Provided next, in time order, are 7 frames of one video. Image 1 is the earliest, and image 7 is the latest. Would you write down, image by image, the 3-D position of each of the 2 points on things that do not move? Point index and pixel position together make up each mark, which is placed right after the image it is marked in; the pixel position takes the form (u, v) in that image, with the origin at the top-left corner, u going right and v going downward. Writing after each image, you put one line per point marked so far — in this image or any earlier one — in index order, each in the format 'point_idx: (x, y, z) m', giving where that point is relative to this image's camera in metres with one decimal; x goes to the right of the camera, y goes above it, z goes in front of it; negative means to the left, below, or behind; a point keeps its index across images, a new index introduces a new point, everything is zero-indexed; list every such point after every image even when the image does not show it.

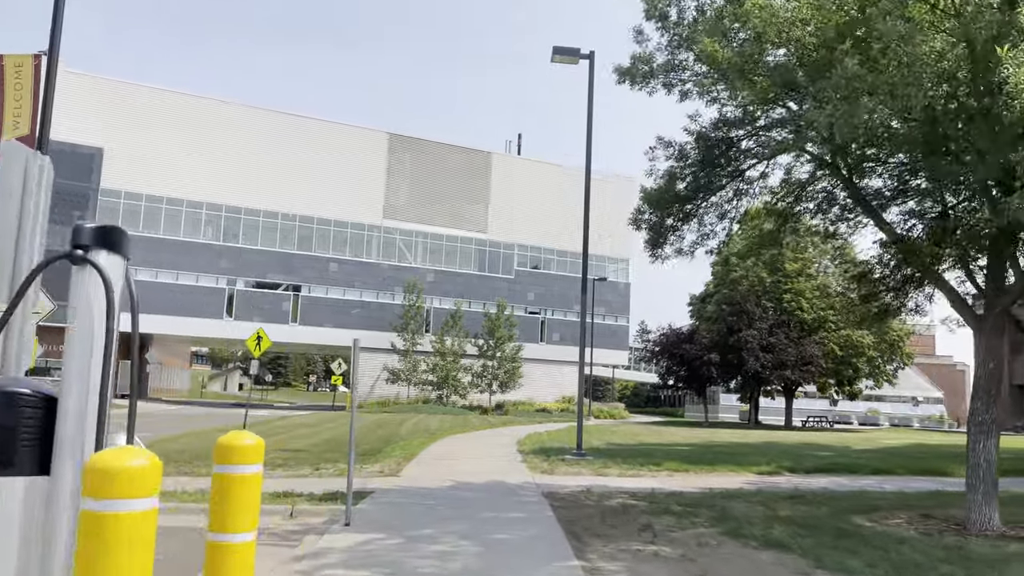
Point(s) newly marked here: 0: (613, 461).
0: (+2.2, -3.8, +17.3) m
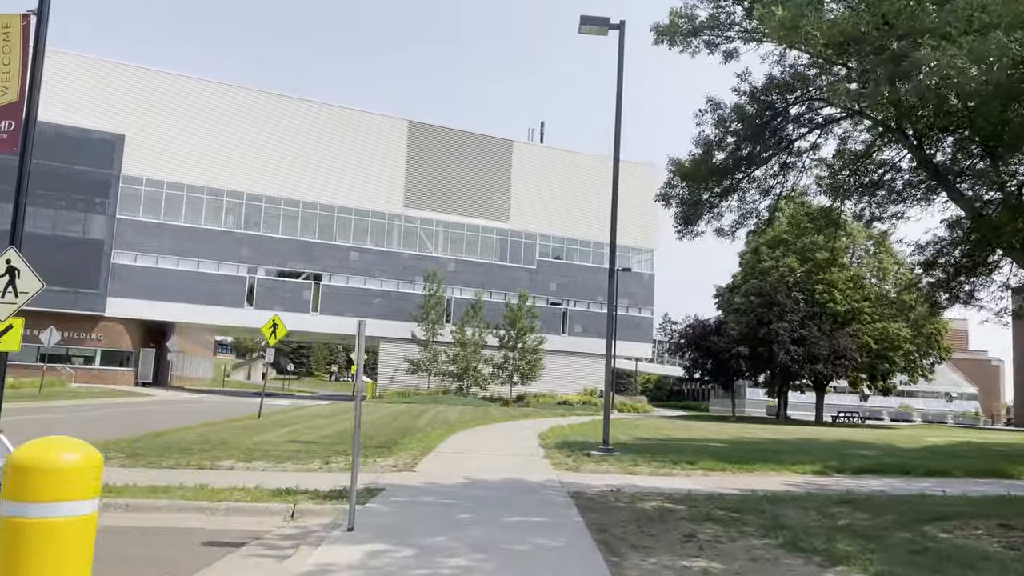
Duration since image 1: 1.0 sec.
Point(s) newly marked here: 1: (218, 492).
0: (+2.6, -3.5, +16.1) m
1: (-3.9, -2.7, +10.6) m
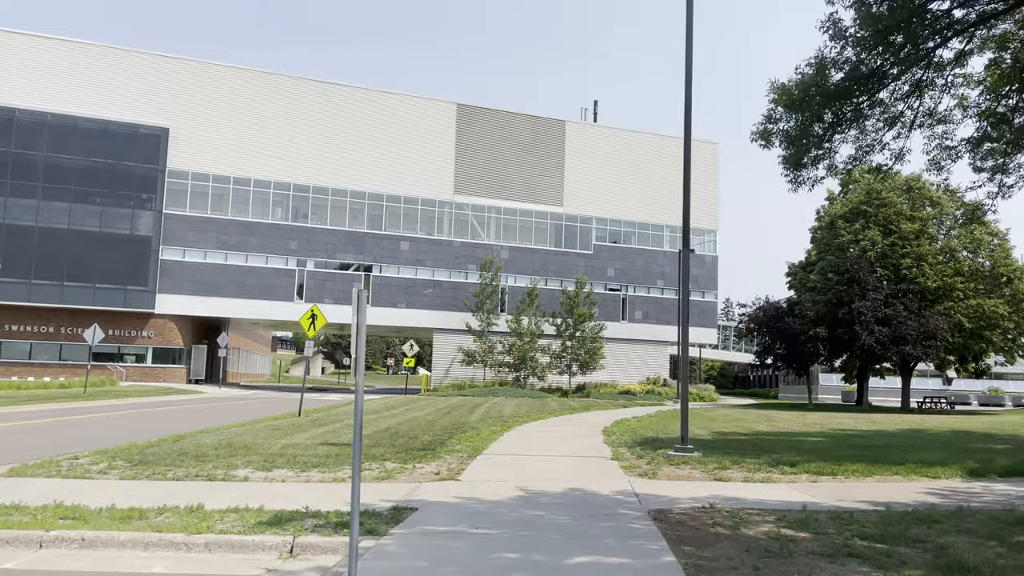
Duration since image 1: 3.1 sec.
0: (+3.7, -2.9, +13.5) m
1: (-3.2, -2.4, +8.5) m
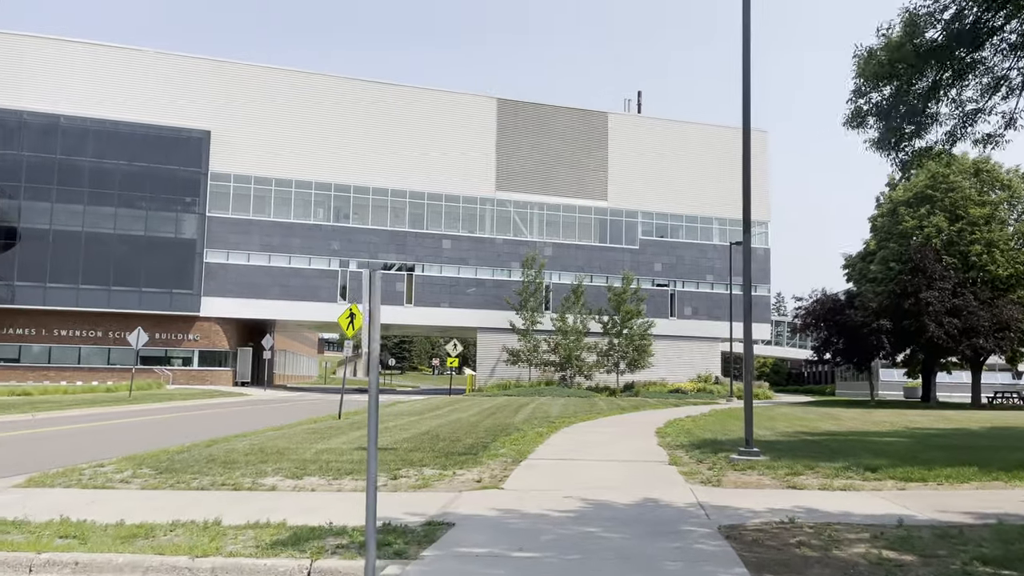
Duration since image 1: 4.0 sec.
0: (+4.5, -2.7, +12.3) m
1: (-2.8, -2.3, +7.6) m
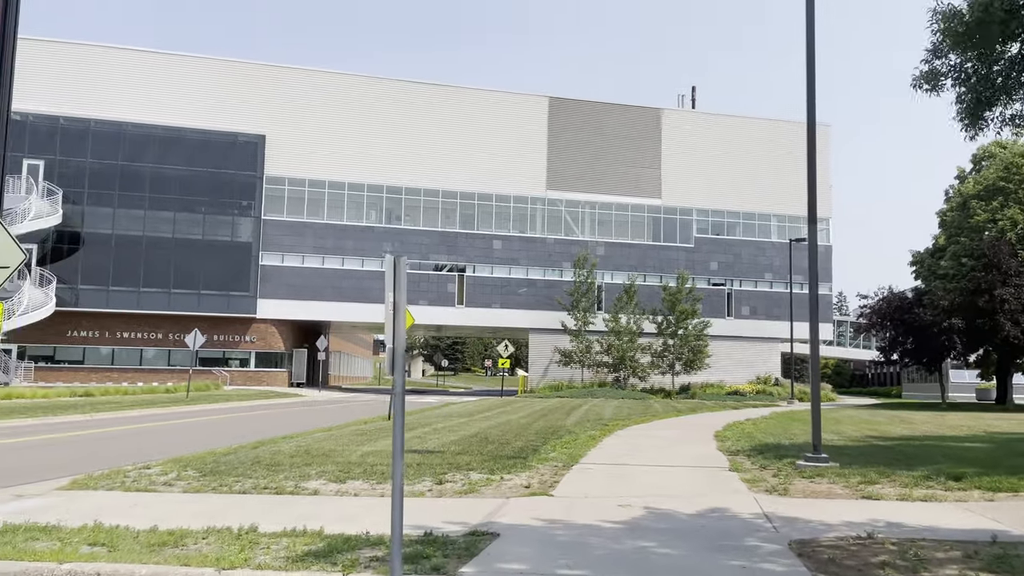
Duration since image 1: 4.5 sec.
0: (+5.2, -2.6, +11.4) m
1: (-2.3, -2.3, +7.2) m
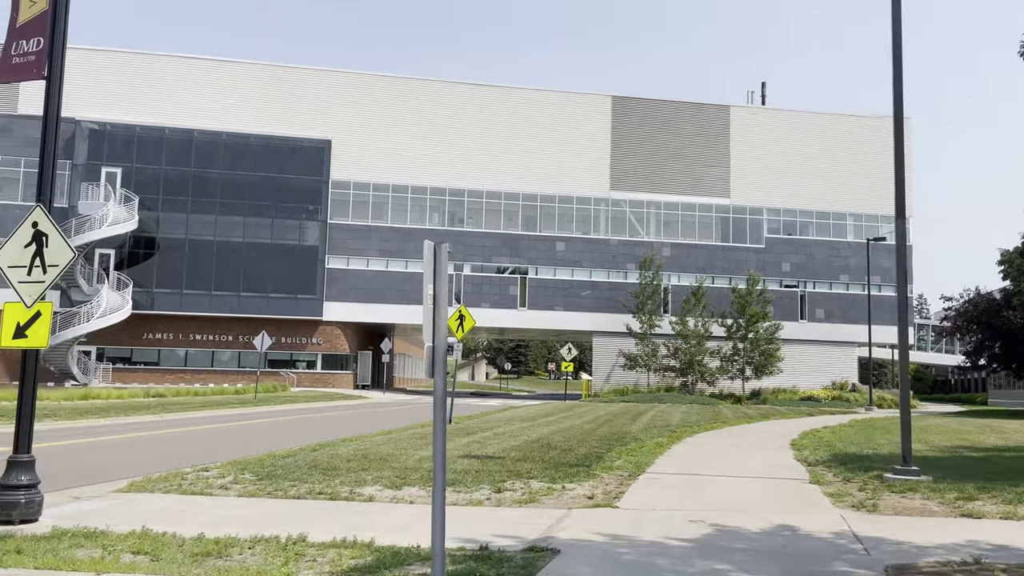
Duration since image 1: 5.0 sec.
0: (+6.0, -2.6, +10.4) m
1: (-1.8, -2.3, +6.8) m
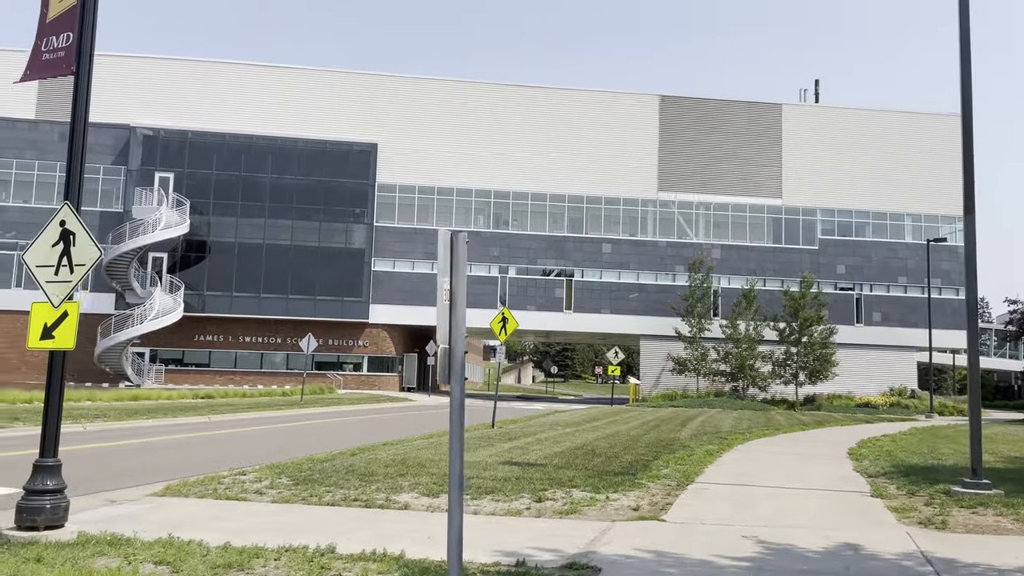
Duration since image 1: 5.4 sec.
0: (+6.5, -2.6, +9.6) m
1: (-1.5, -2.3, +6.5) m
